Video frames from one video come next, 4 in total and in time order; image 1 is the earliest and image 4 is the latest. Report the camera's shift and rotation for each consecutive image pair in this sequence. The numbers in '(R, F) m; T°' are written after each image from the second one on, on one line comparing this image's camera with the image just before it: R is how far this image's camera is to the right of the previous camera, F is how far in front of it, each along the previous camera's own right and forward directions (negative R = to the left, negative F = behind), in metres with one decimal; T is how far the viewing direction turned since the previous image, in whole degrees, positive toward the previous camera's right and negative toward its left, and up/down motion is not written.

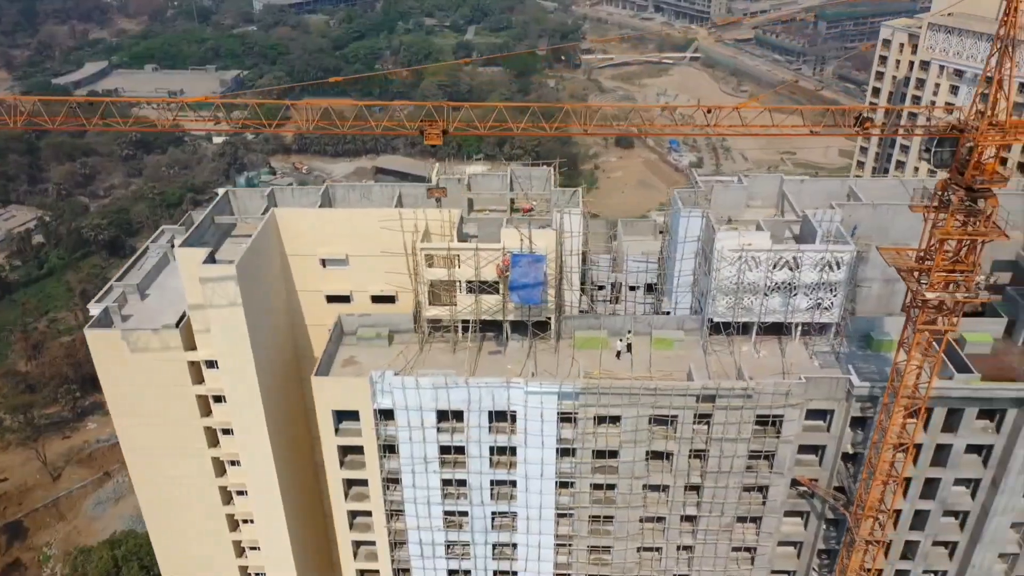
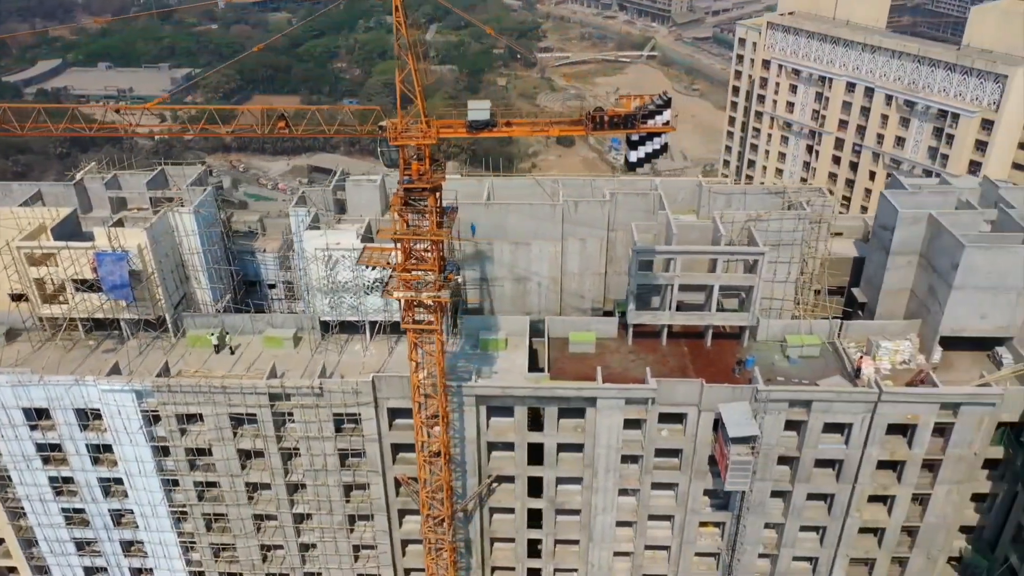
(+25.9, -0.1) m; 0°
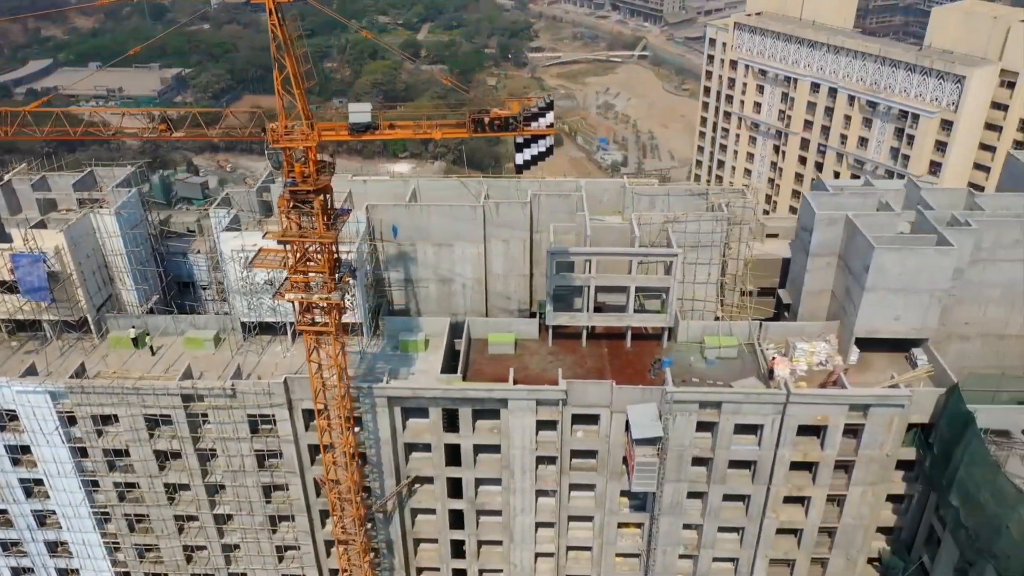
(+5.3, -0.1) m; 0°
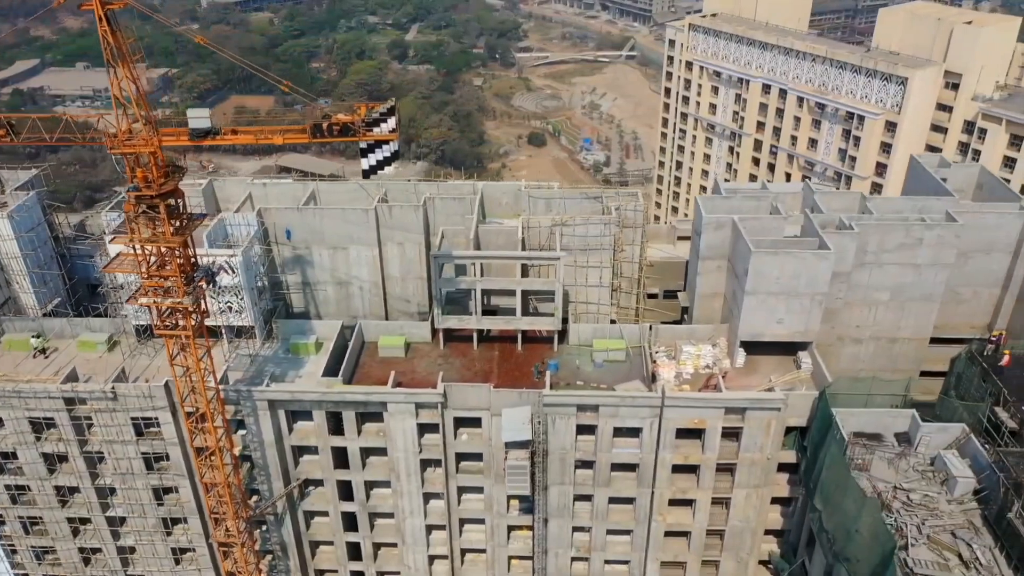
(+7.2, -0.1) m; 0°
